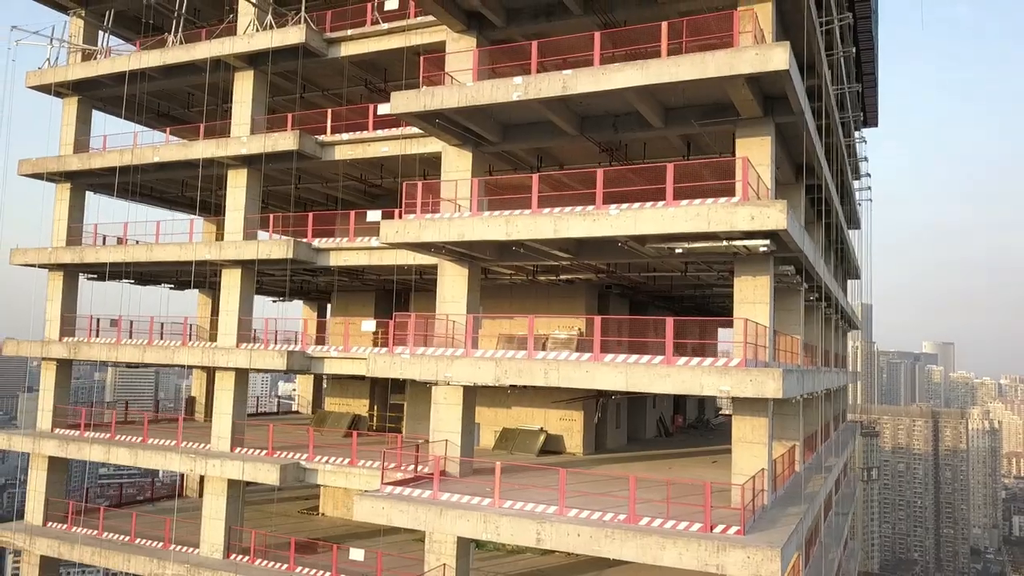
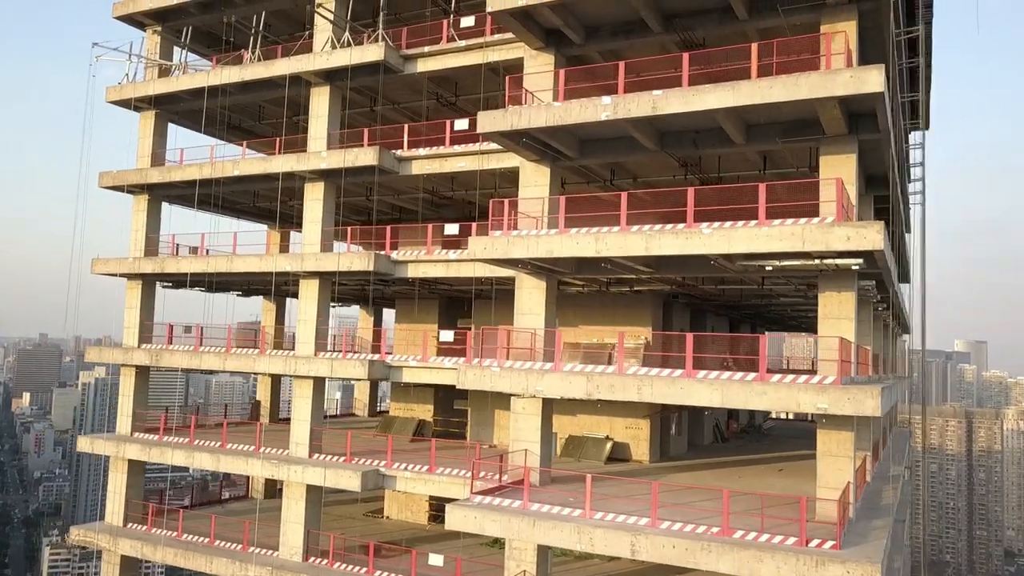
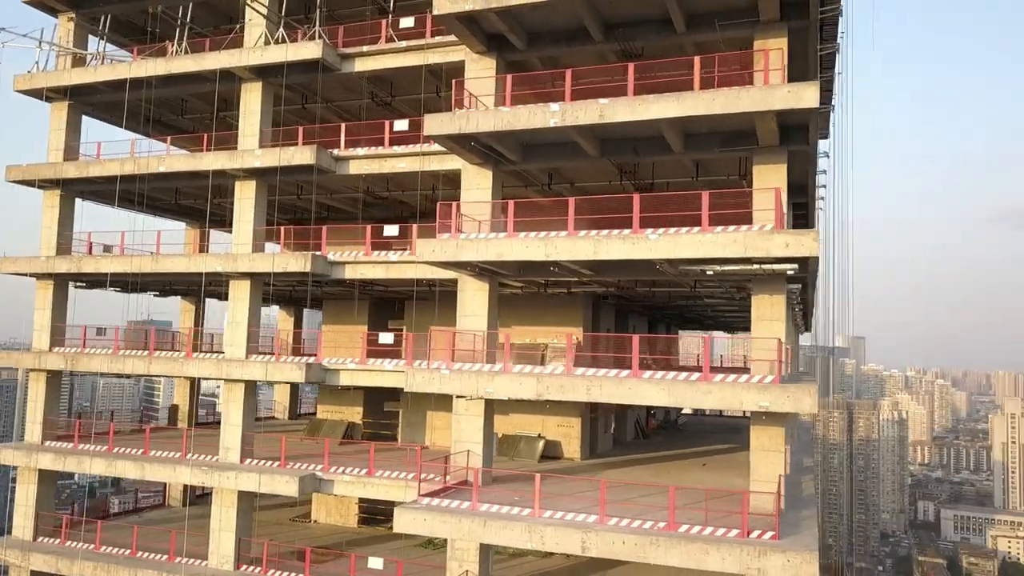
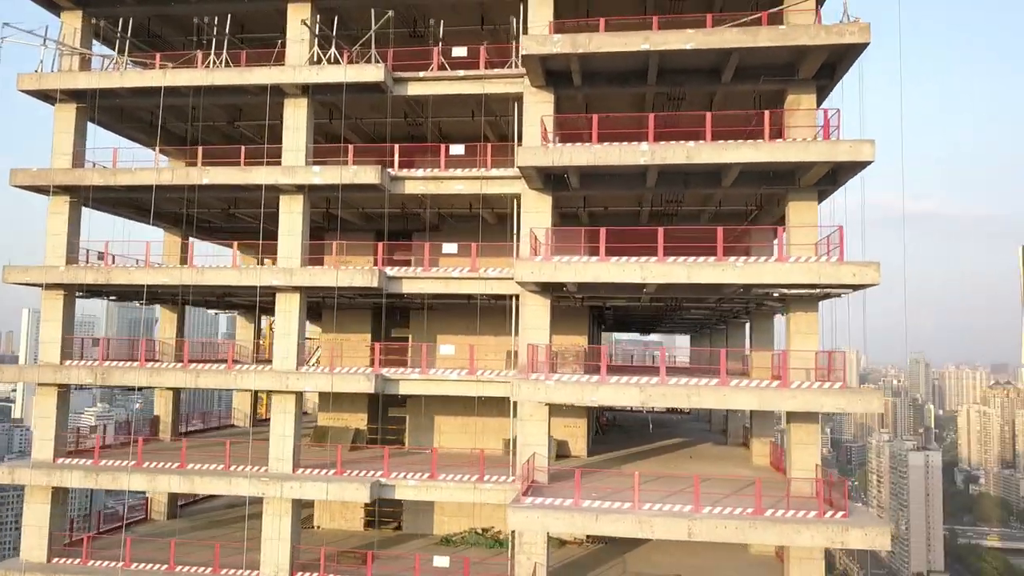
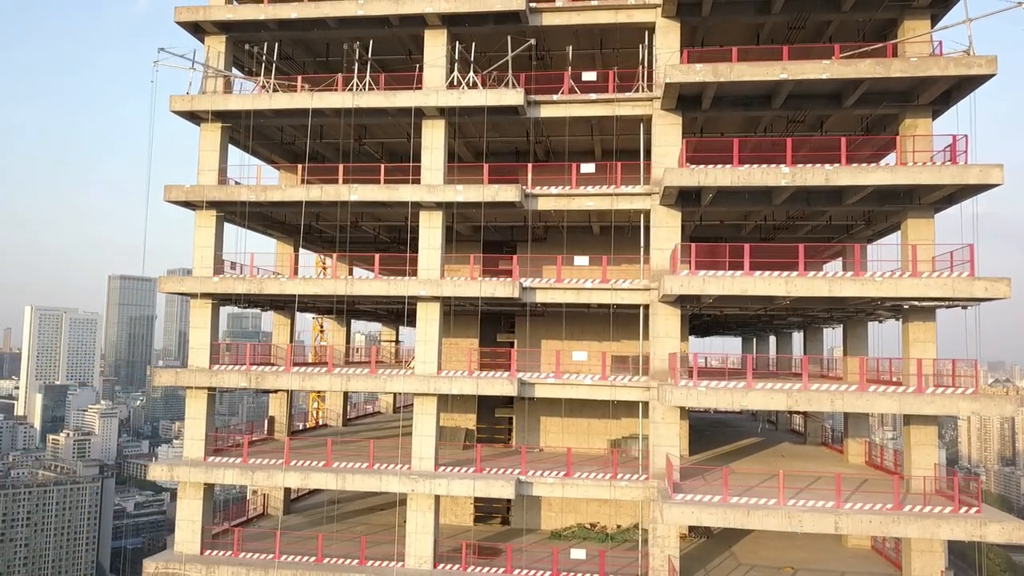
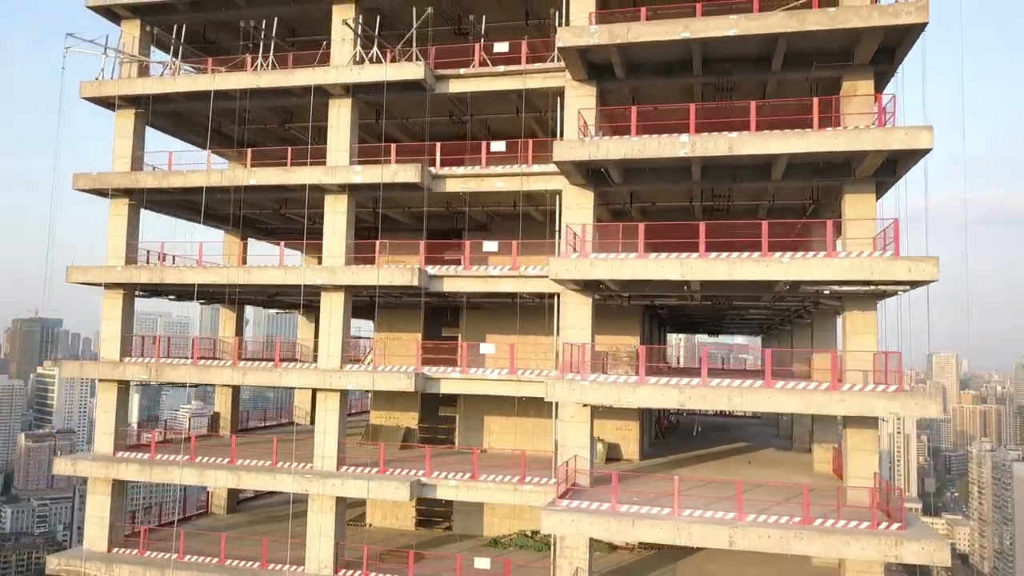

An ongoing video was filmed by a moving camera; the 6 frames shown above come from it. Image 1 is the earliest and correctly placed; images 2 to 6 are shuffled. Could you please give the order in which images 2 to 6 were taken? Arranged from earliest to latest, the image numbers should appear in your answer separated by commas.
2, 3, 6, 4, 5
